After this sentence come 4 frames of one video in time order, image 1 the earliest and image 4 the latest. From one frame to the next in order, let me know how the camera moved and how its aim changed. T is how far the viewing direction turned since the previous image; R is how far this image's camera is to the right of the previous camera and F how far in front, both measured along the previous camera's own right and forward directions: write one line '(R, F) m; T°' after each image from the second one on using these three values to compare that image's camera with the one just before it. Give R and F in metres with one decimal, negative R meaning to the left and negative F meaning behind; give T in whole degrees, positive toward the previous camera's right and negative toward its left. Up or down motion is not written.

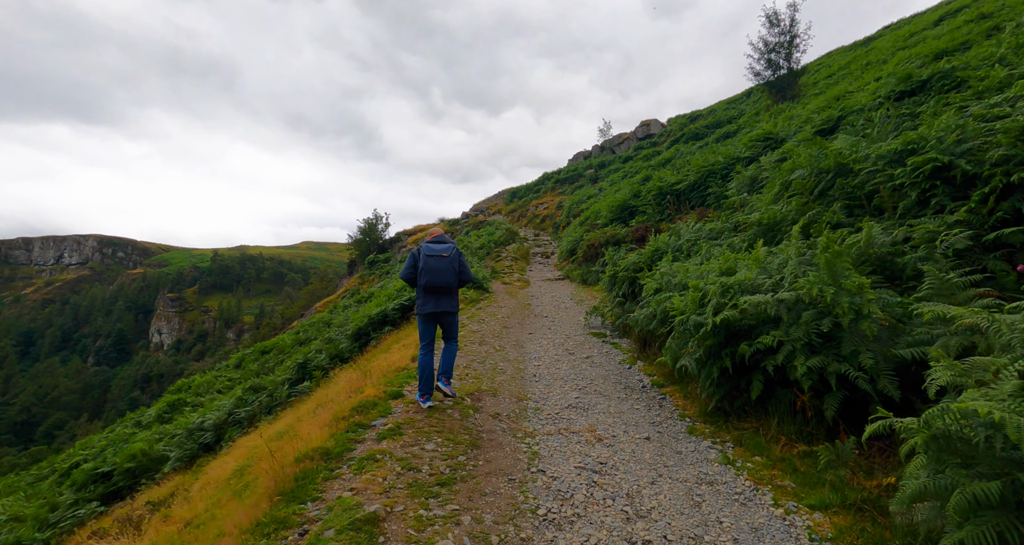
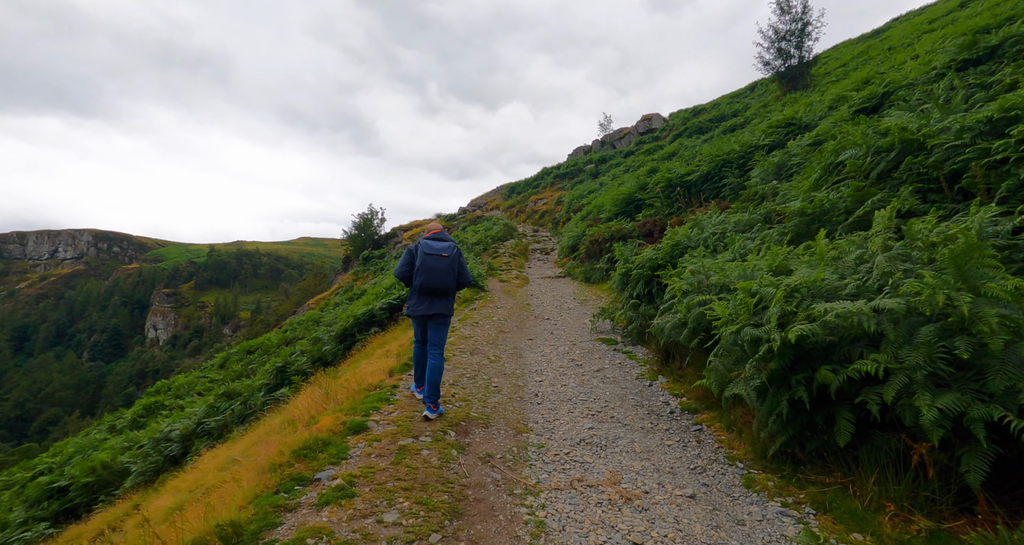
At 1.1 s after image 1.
(0.0, +1.4) m; 0°
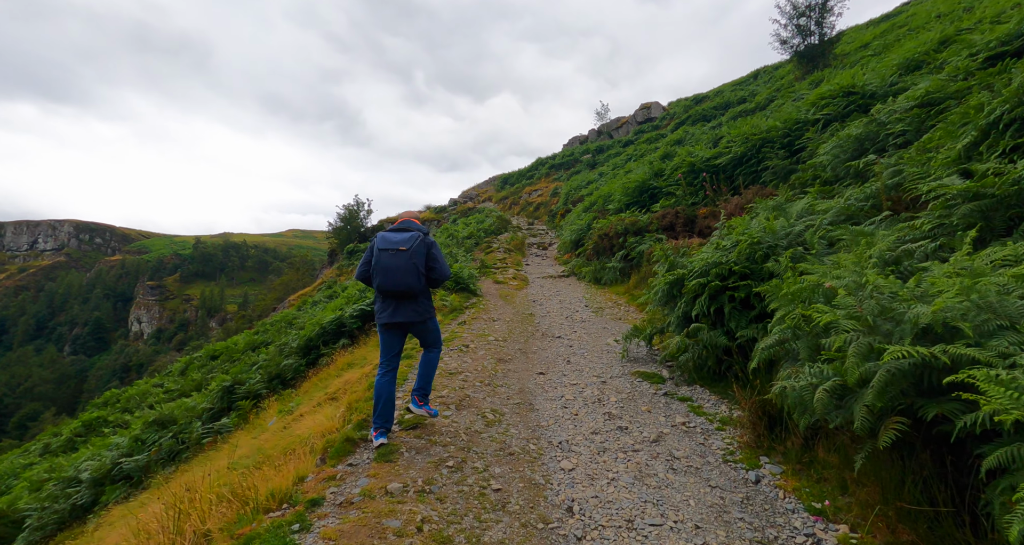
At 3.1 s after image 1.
(-0.2, +2.8) m; +1°
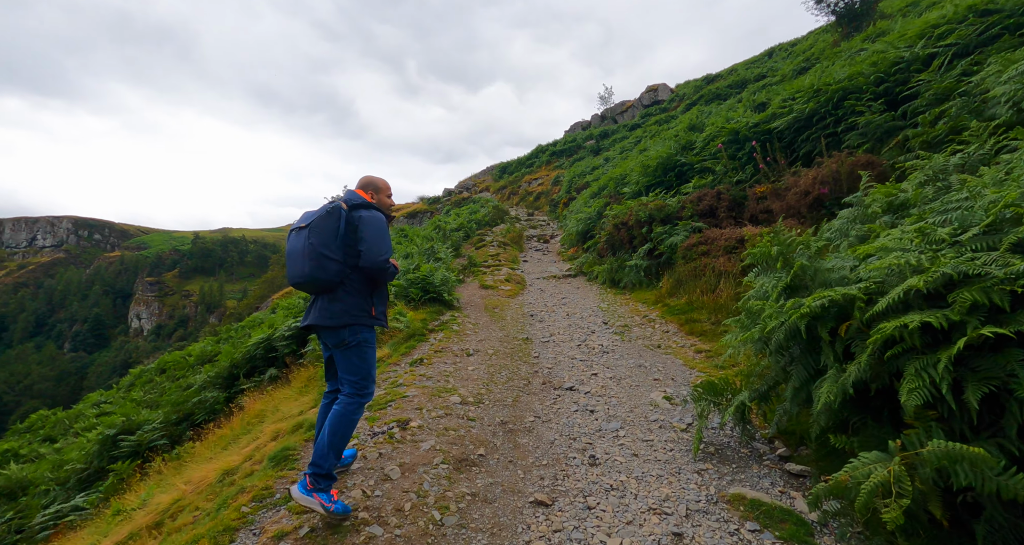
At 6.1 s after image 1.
(+0.3, +3.7) m; 0°
